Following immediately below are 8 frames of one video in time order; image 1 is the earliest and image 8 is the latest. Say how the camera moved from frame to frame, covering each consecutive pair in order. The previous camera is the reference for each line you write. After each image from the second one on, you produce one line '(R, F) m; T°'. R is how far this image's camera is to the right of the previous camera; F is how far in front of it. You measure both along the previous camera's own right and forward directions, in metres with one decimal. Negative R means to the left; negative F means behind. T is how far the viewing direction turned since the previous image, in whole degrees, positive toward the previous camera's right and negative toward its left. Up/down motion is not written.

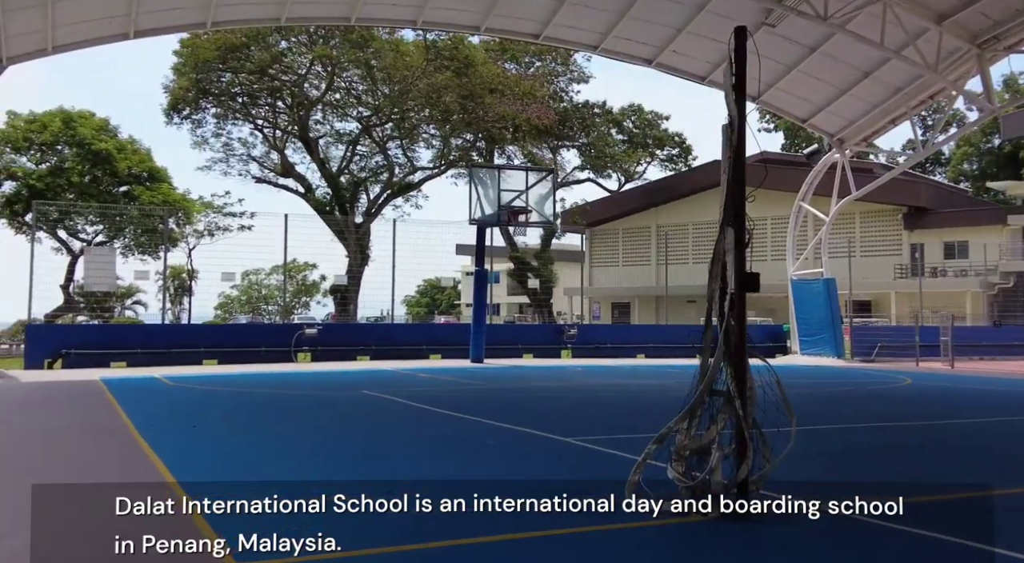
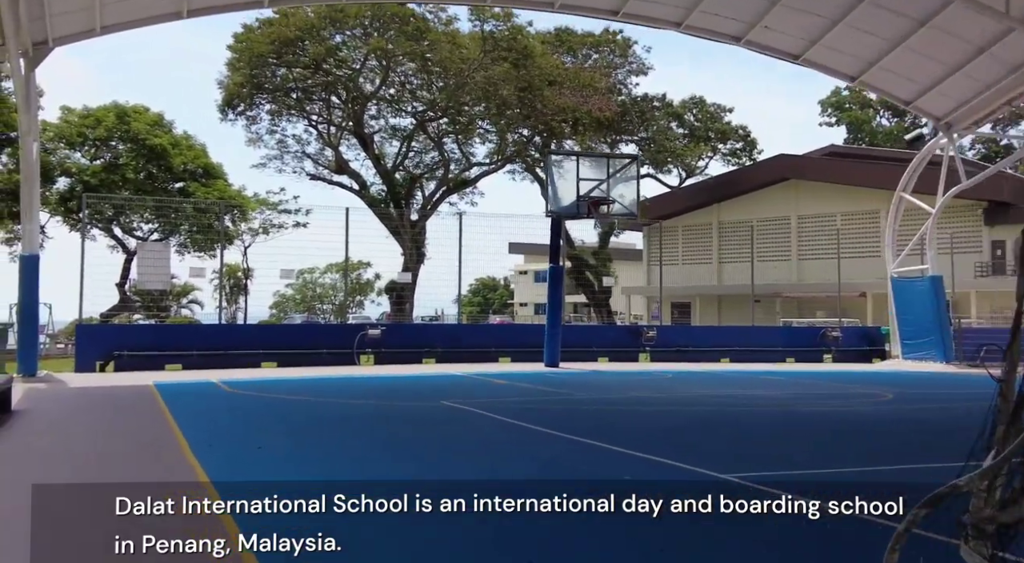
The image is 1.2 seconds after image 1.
(-0.3, +0.8) m; -3°
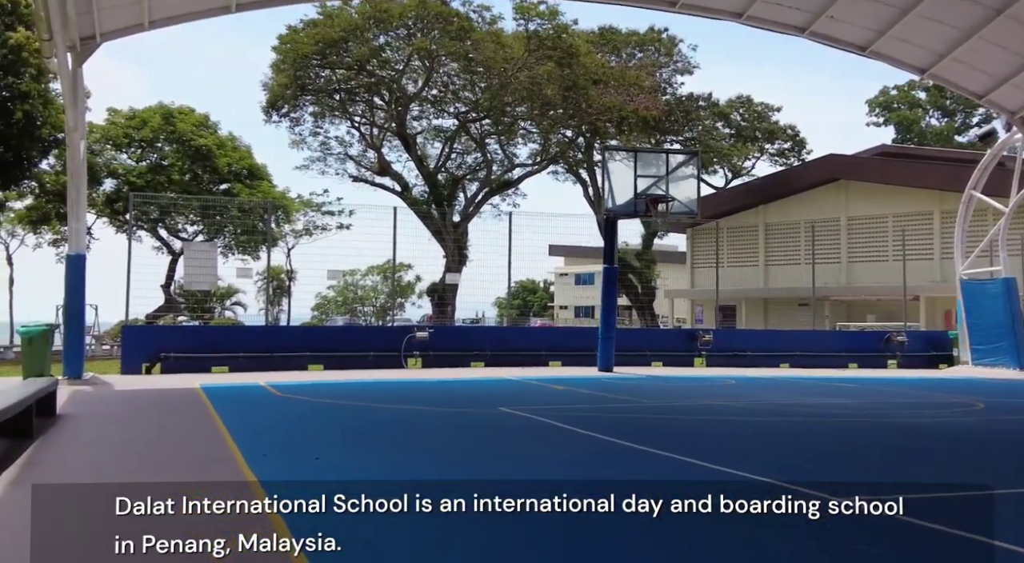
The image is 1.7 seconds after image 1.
(-0.2, +0.3) m; -2°
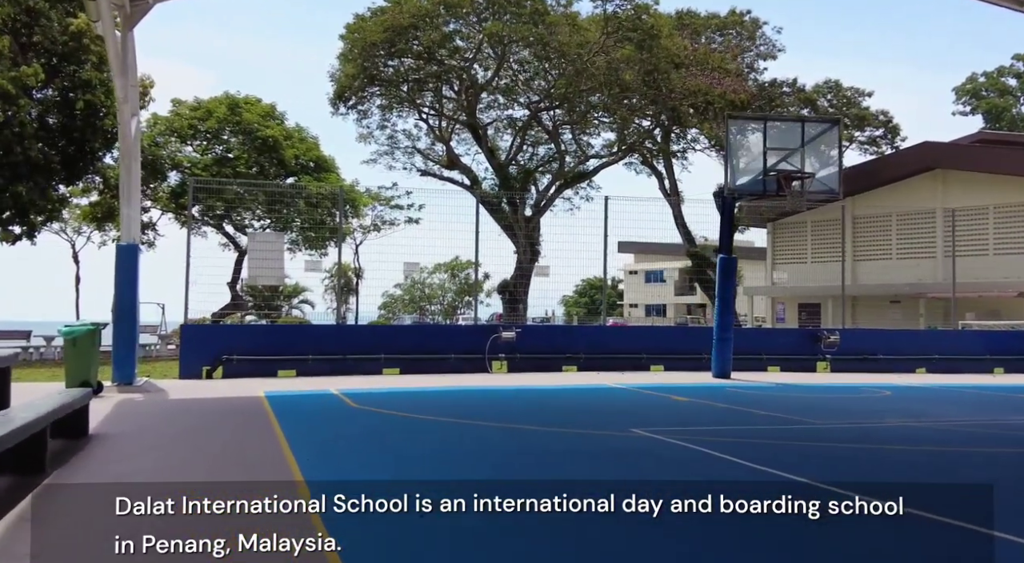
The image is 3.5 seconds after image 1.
(-0.4, +1.1) m; -4°
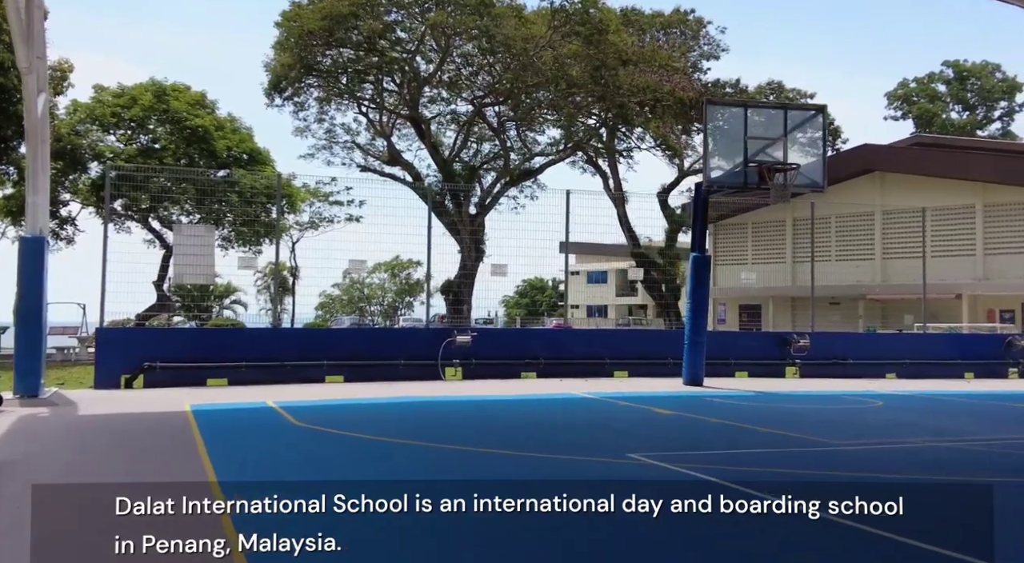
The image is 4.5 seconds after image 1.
(-0.2, +0.6) m; +4°
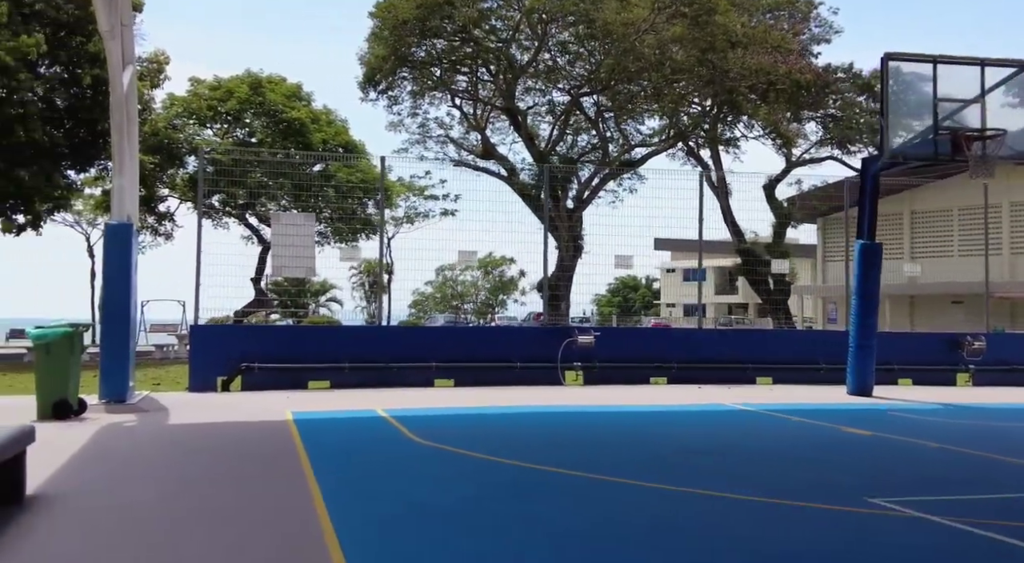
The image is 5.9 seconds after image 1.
(-0.4, +0.9) m; -6°
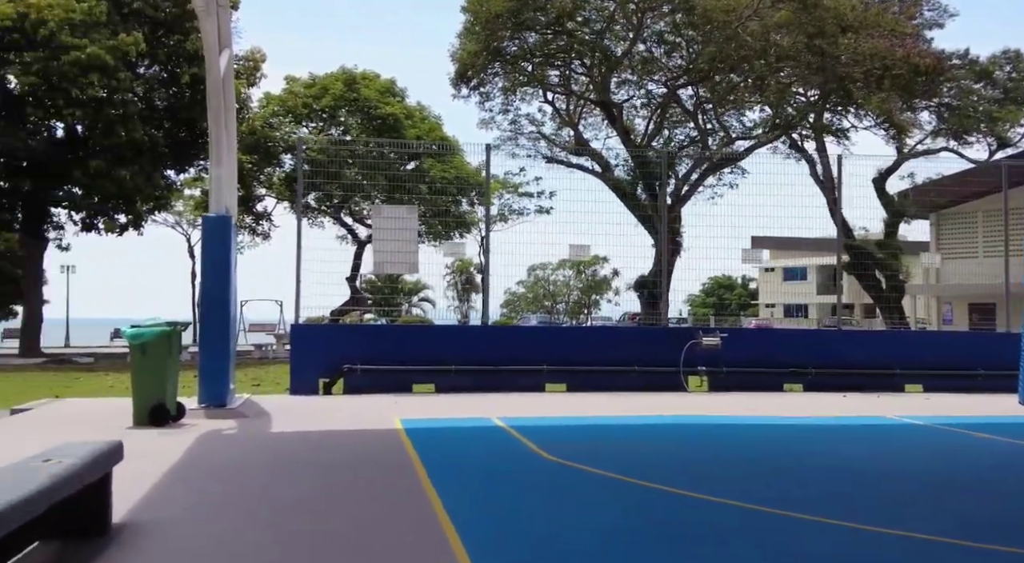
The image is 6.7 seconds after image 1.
(-0.2, +0.5) m; -6°
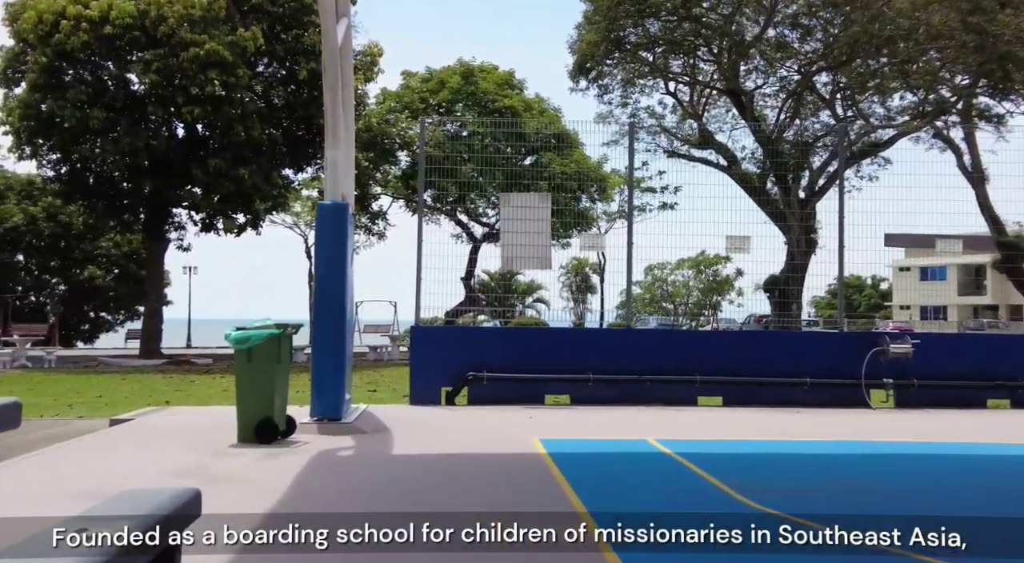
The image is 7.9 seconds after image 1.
(-0.2, +0.8) m; -7°
